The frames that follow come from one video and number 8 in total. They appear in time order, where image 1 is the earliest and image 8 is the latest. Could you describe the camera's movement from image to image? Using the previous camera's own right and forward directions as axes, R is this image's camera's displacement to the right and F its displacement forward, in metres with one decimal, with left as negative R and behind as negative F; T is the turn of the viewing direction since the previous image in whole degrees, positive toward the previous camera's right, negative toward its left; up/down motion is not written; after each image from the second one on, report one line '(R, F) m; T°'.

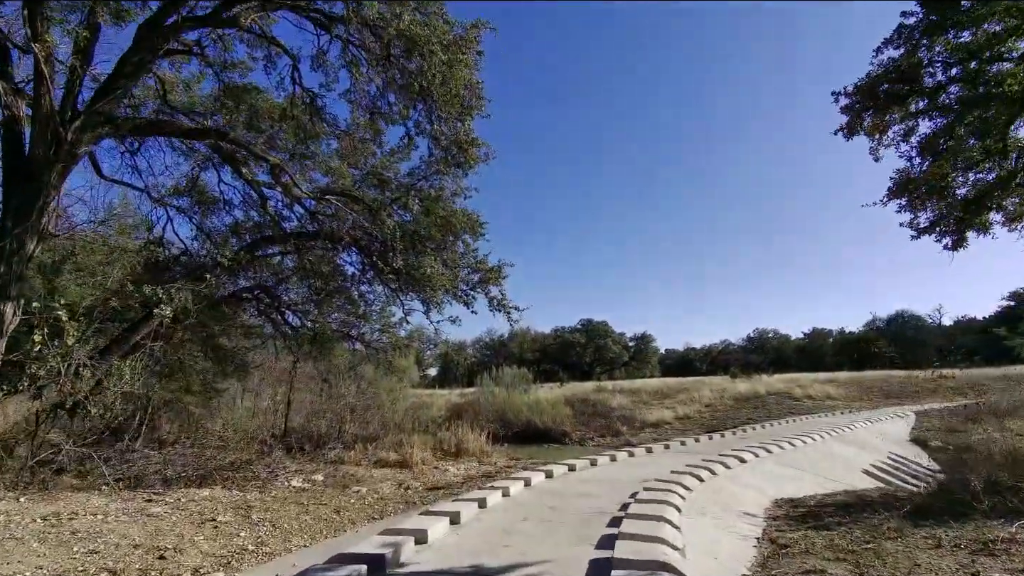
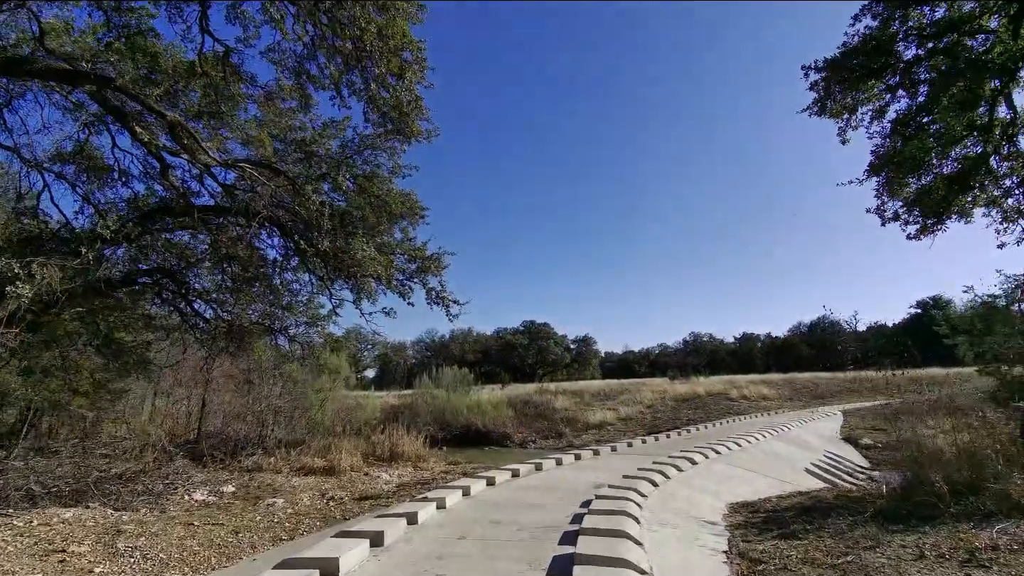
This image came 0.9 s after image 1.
(0.0, +0.7) m; +6°
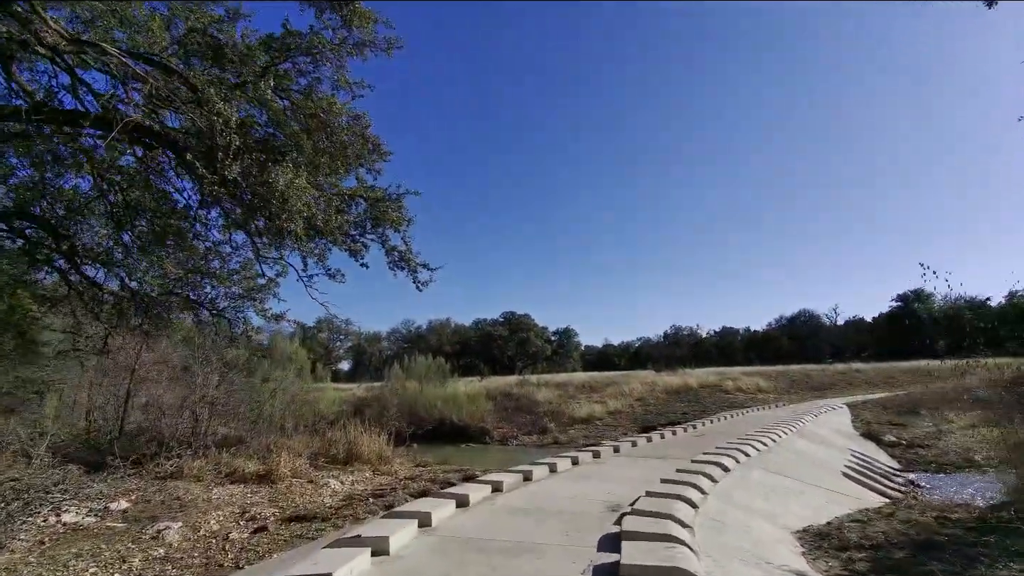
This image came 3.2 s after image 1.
(0.0, +2.0) m; +2°
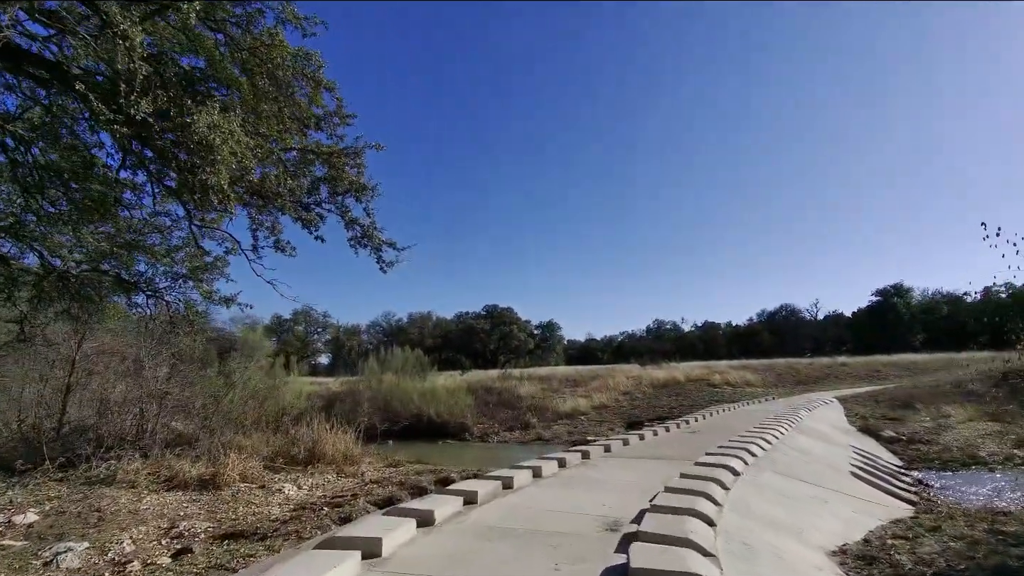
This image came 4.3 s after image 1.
(0.0, +0.9) m; +2°
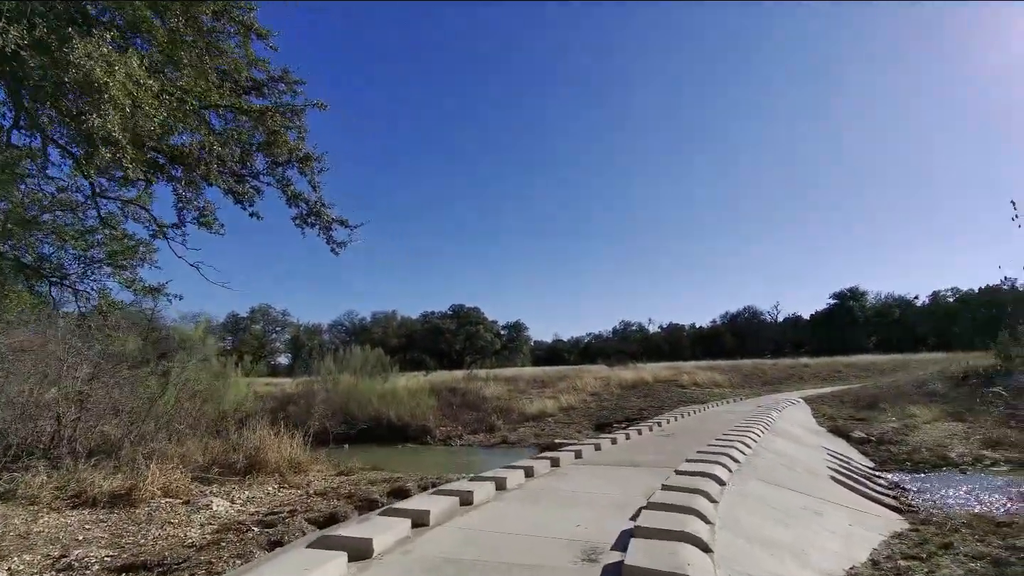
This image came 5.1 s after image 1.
(0.0, +0.7) m; +3°
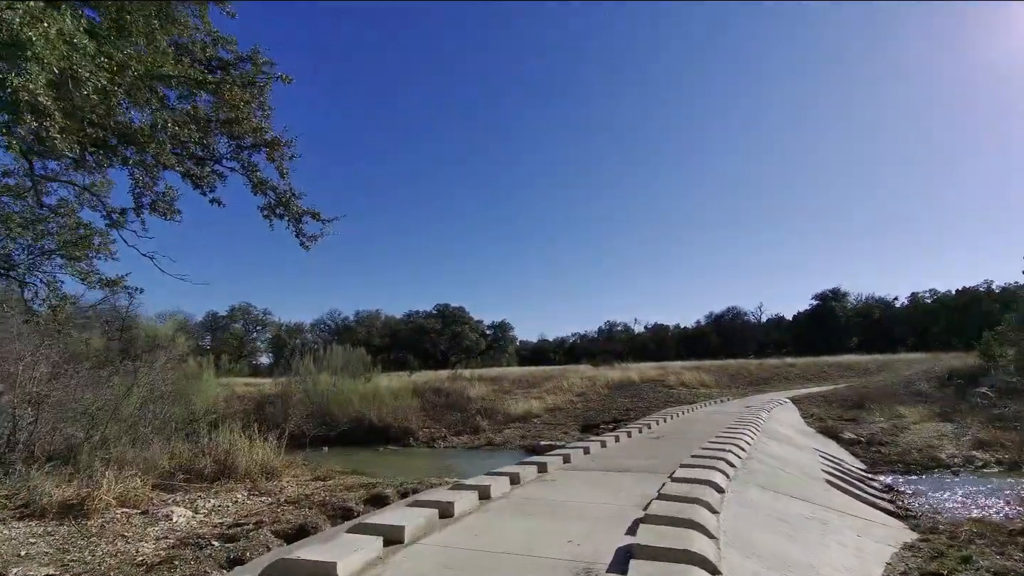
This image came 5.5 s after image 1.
(0.0, +0.4) m; +1°
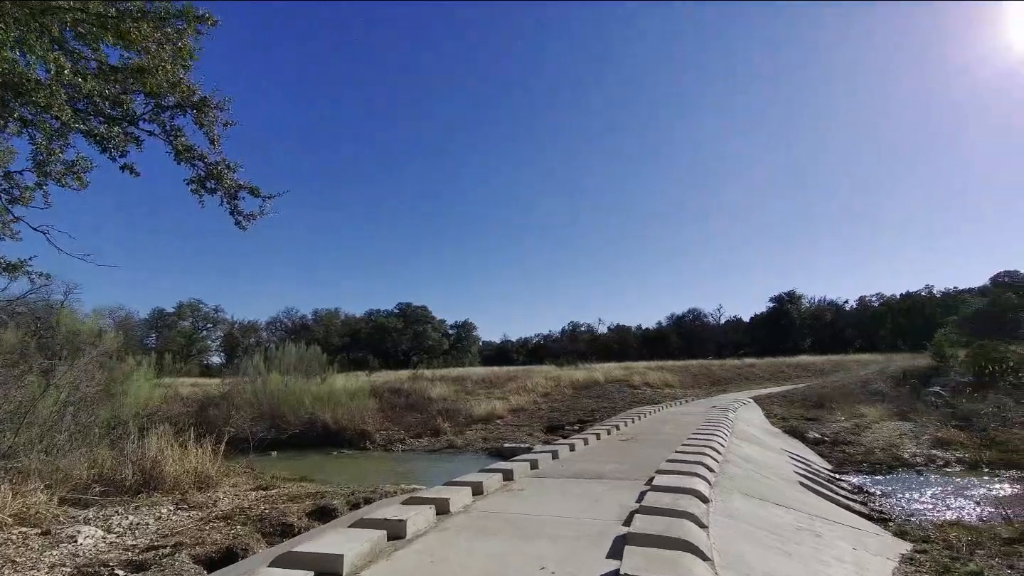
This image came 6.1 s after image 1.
(0.0, +0.6) m; +4°
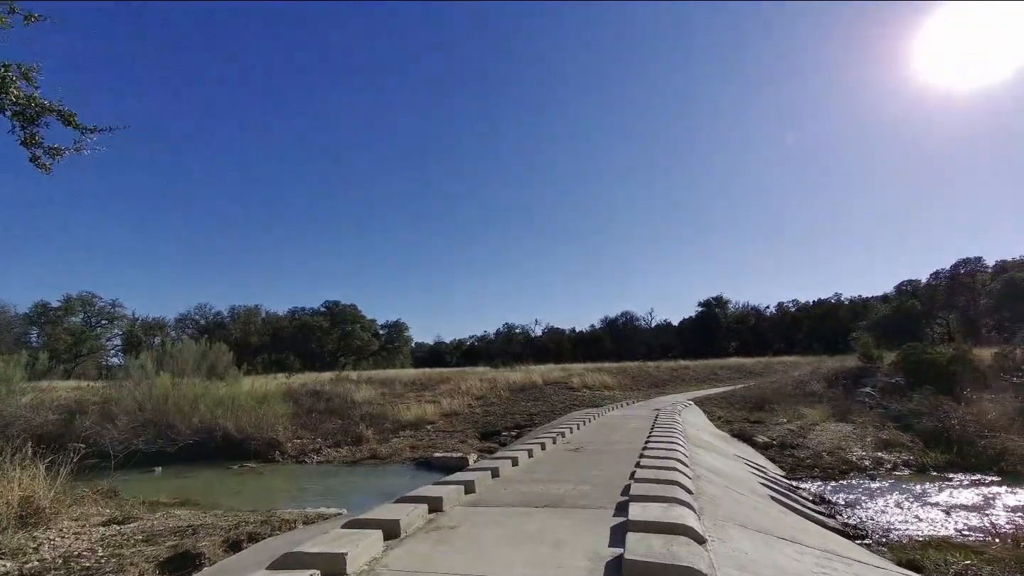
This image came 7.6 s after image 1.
(0.0, +1.3) m; +6°
